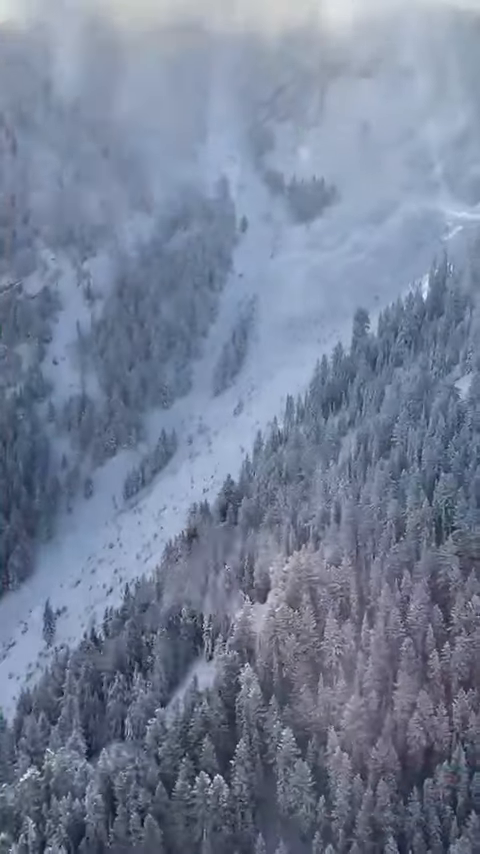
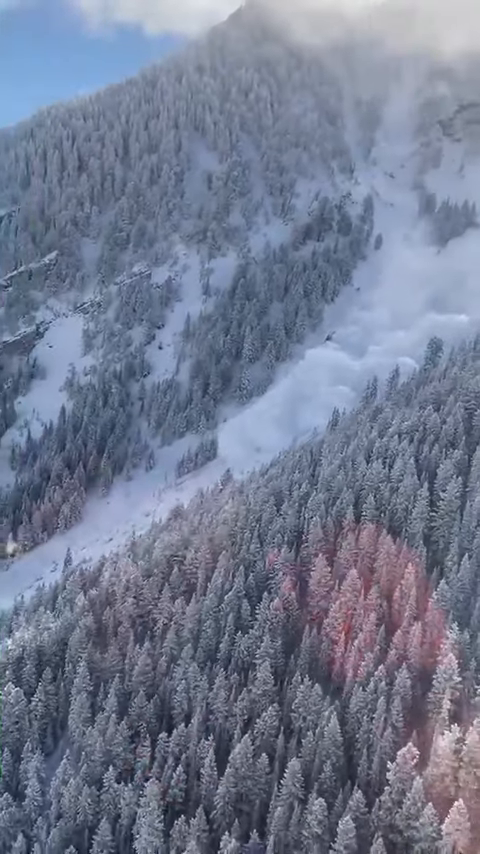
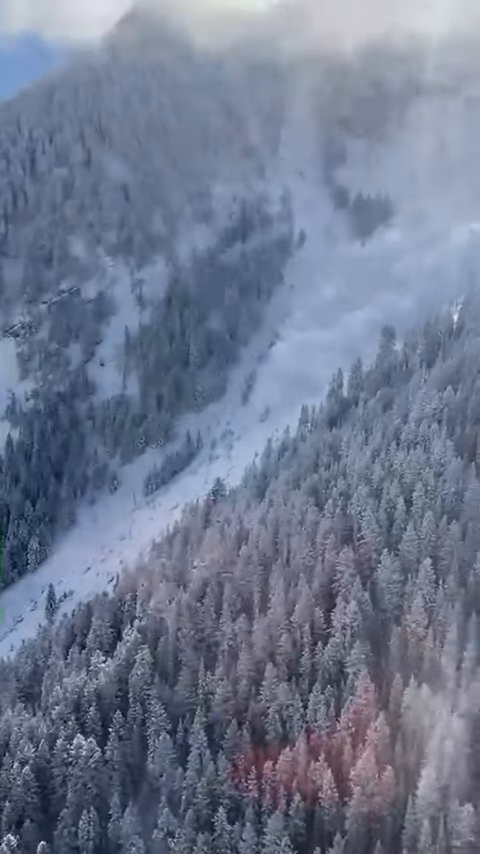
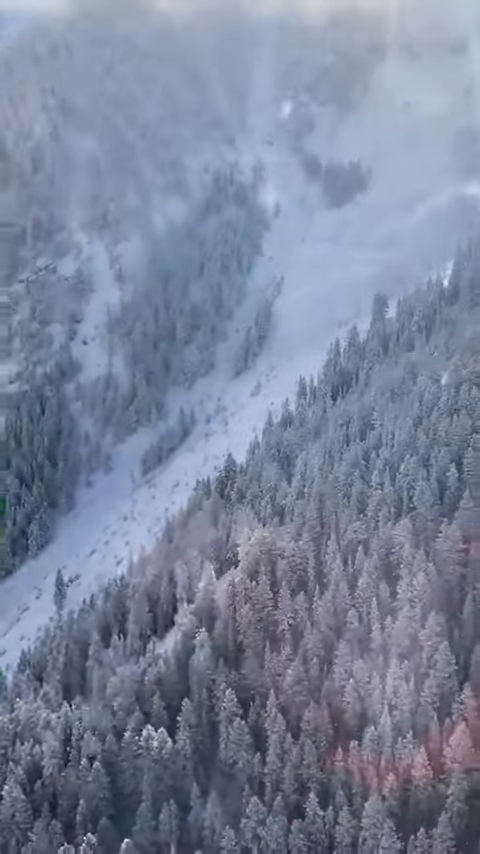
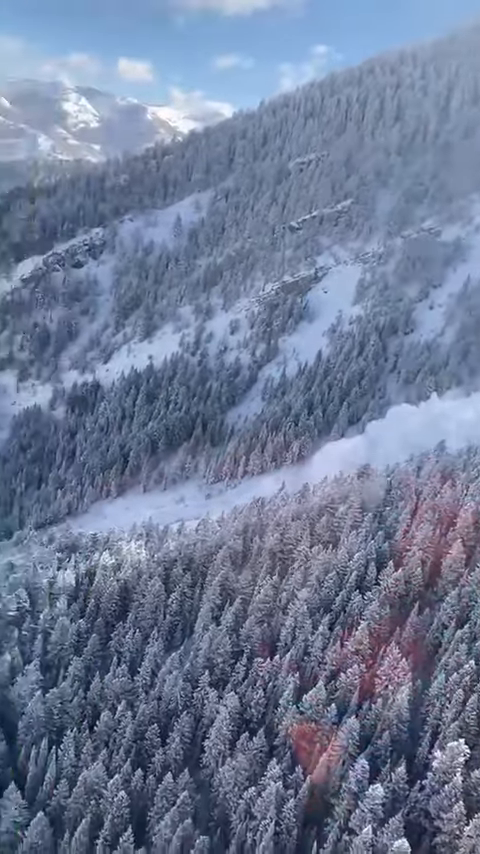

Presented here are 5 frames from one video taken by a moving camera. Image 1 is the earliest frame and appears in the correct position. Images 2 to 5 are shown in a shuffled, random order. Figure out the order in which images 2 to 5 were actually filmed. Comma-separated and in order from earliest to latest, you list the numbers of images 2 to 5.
4, 3, 2, 5
